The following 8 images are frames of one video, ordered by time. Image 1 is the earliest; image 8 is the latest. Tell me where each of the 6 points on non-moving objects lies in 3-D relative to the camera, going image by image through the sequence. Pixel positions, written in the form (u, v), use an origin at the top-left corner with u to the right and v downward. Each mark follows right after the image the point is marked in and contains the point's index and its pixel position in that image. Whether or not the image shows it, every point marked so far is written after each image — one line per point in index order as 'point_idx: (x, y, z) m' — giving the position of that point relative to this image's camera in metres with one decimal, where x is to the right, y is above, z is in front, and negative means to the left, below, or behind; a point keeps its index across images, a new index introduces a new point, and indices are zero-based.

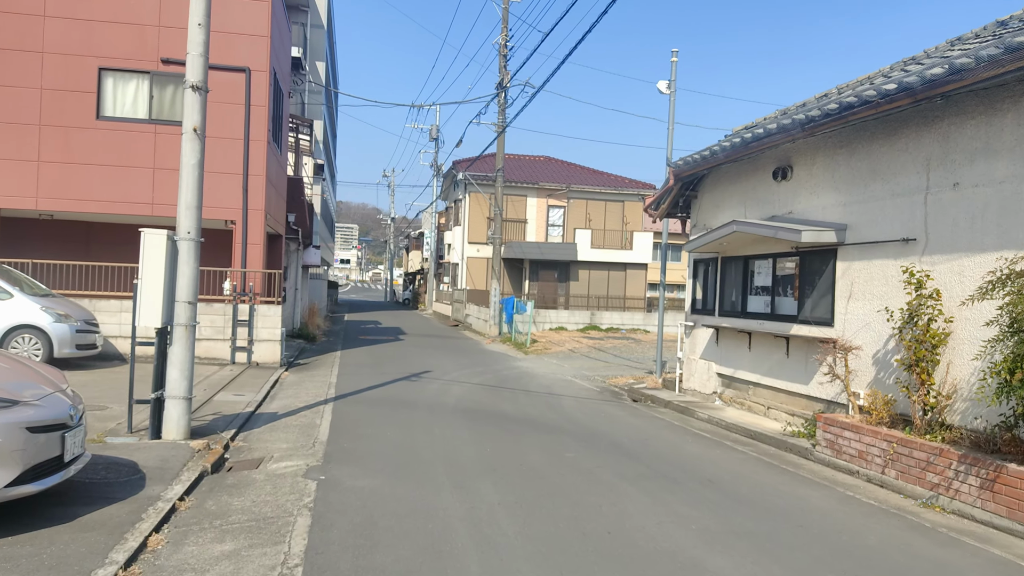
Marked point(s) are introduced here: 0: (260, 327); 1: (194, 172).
0: (-5.0, -0.8, +15.2) m
1: (-3.3, +1.2, +7.8) m
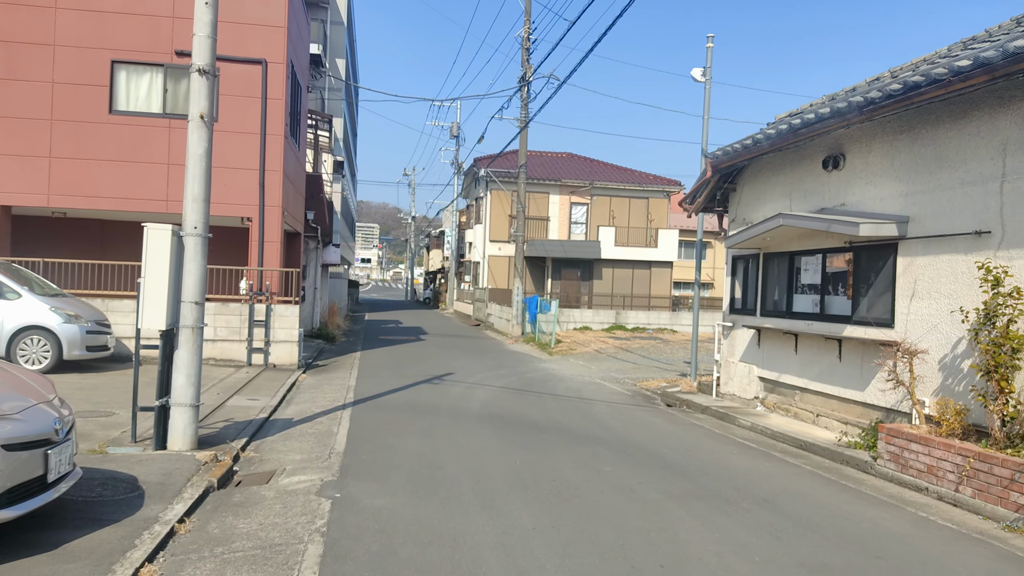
0: (-4.5, -0.8, +14.7) m
1: (-3.0, +1.2, +7.3) m
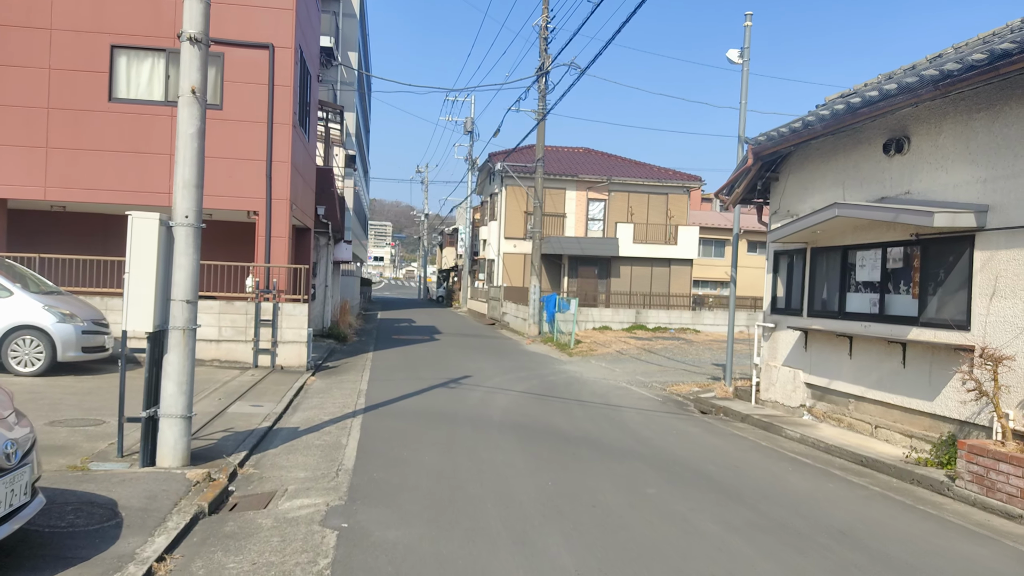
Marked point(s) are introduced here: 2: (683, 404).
0: (-4.2, -0.7, +14.0) m
1: (-2.7, +1.2, +6.5) m
2: (+2.6, -1.8, +11.8) m
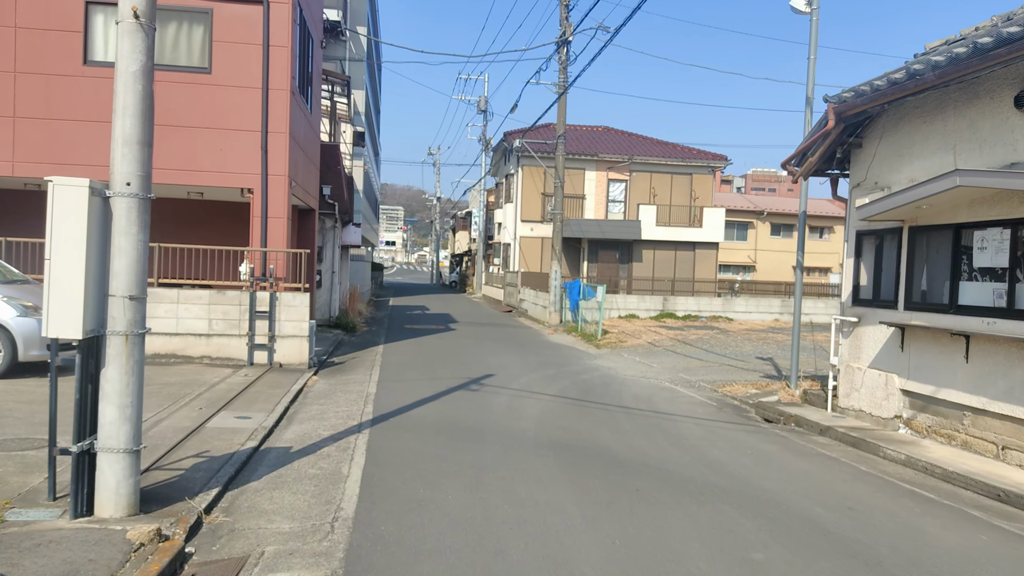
0: (-3.7, -0.5, +12.4) m
1: (-2.4, +1.3, +4.9) m
2: (+3.1, -1.6, +10.1) m
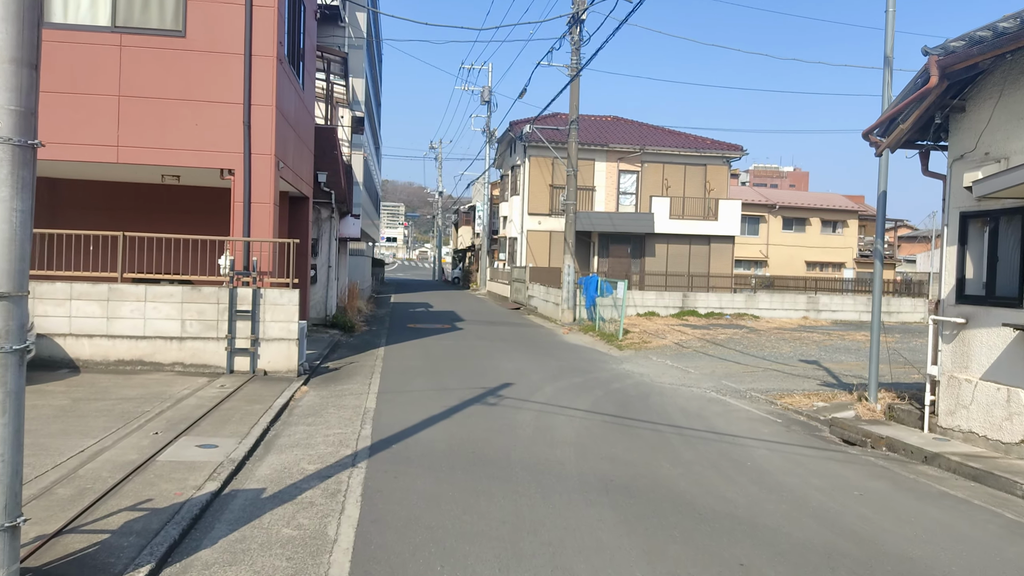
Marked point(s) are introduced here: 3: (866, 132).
0: (-3.4, -0.5, +10.7) m
1: (-2.1, +1.3, +3.2) m
2: (+3.3, -1.6, +8.5) m
3: (+3.8, +1.7, +8.2) m
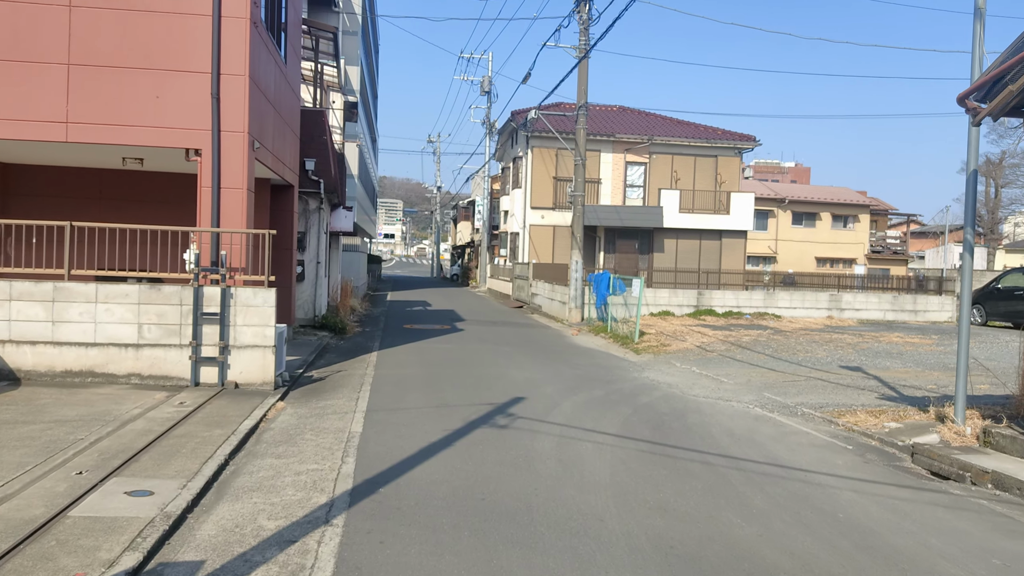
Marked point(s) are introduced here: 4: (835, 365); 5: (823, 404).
0: (-3.3, -0.4, +9.2) m
1: (-2.0, +1.3, +1.7) m
2: (+3.5, -1.6, +7.0) m
3: (+3.9, +1.7, +6.7) m
4: (+5.5, -1.3, +13.1) m
5: (+3.7, -1.4, +9.2) m
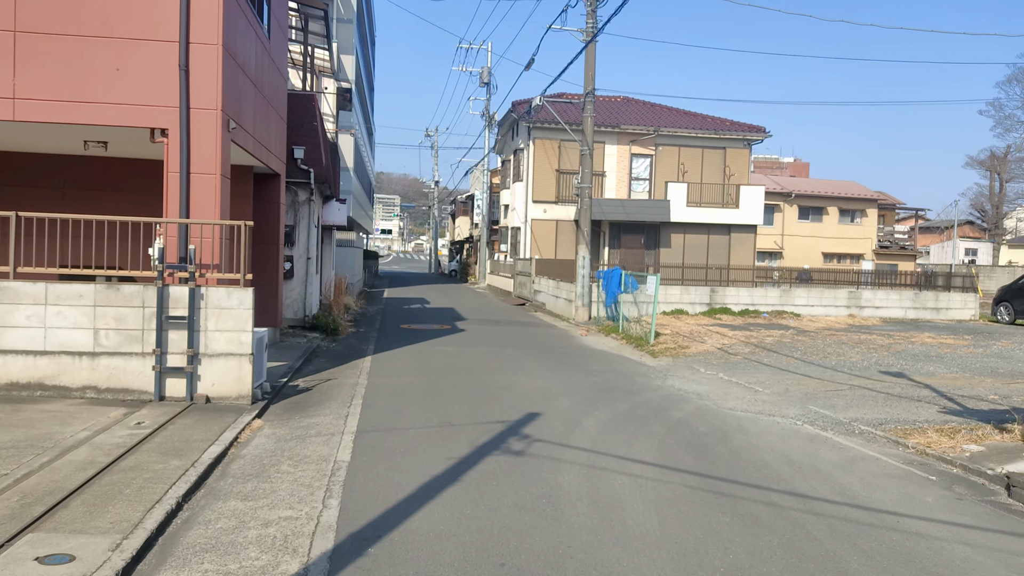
0: (-3.2, -0.4, +8.0) m
1: (-1.8, +1.3, +0.5) m
2: (+3.6, -1.6, +5.8) m
3: (+4.1, +1.7, +5.5) m
4: (+5.6, -1.3, +11.9) m
5: (+3.9, -1.4, +8.0) m
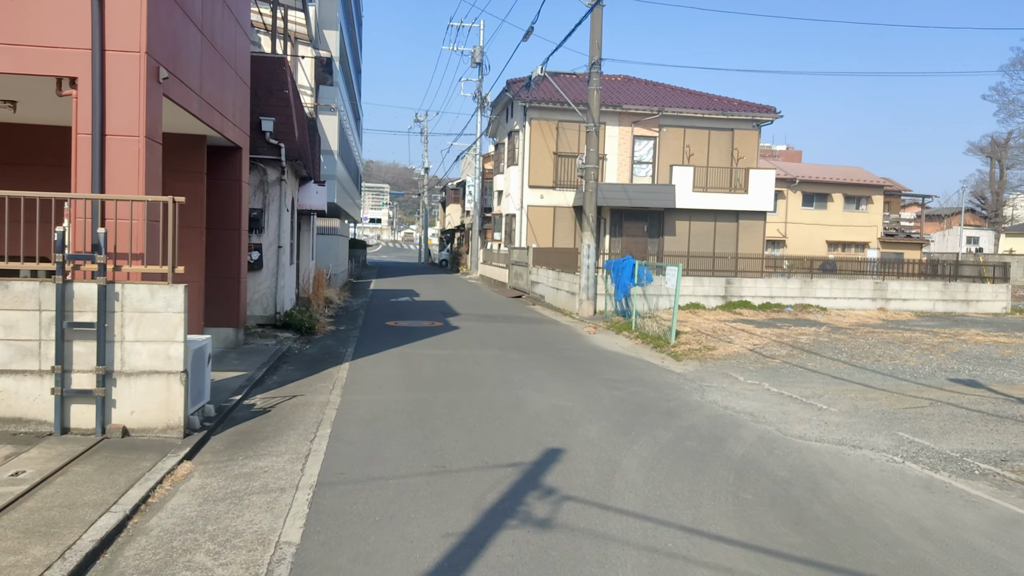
0: (-3.1, -0.4, +6.1) m
1: (-1.6, +1.2, -1.4) m
2: (+3.8, -1.6, +4.0) m
3: (+4.2, +1.7, +3.7) m
4: (+5.7, -1.2, +10.1) m
5: (+4.0, -1.4, +6.2) m
